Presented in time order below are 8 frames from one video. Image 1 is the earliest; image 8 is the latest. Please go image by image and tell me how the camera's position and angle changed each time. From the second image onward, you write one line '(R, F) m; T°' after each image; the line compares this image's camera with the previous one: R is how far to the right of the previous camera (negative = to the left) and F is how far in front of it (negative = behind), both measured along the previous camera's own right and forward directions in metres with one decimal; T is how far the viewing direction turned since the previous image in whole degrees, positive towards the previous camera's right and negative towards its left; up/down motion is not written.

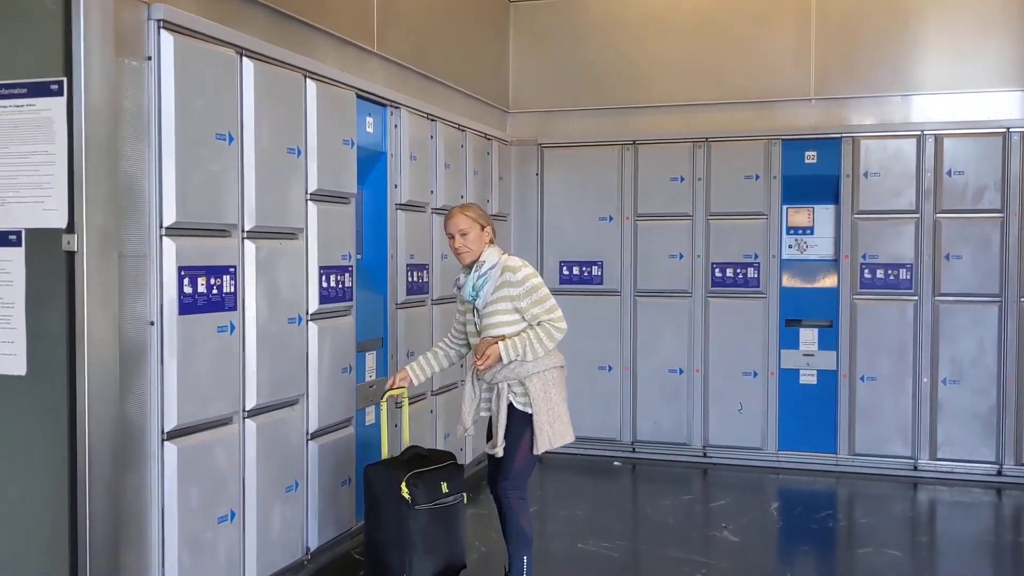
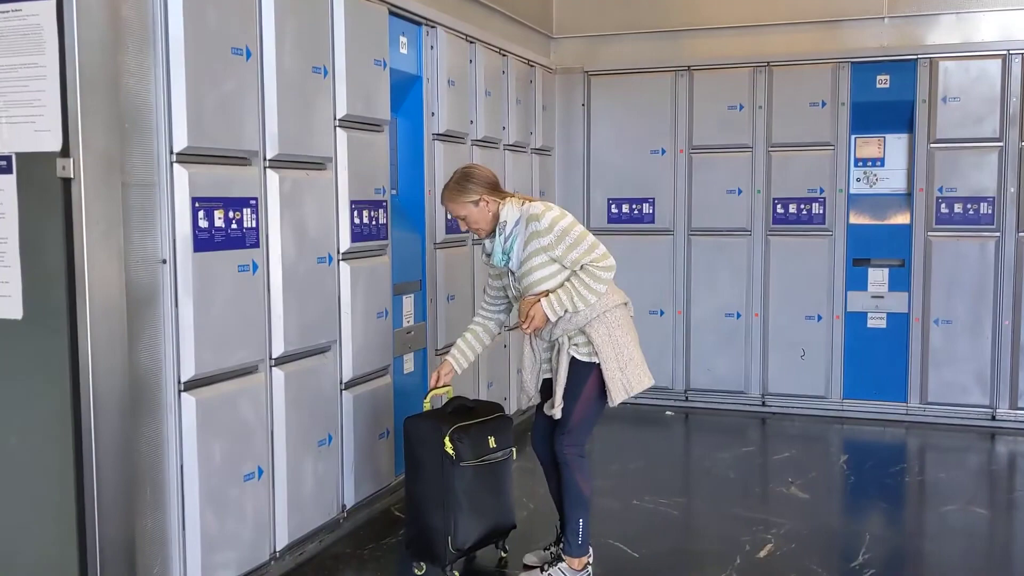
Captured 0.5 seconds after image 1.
(-0.1, +0.4) m; -2°
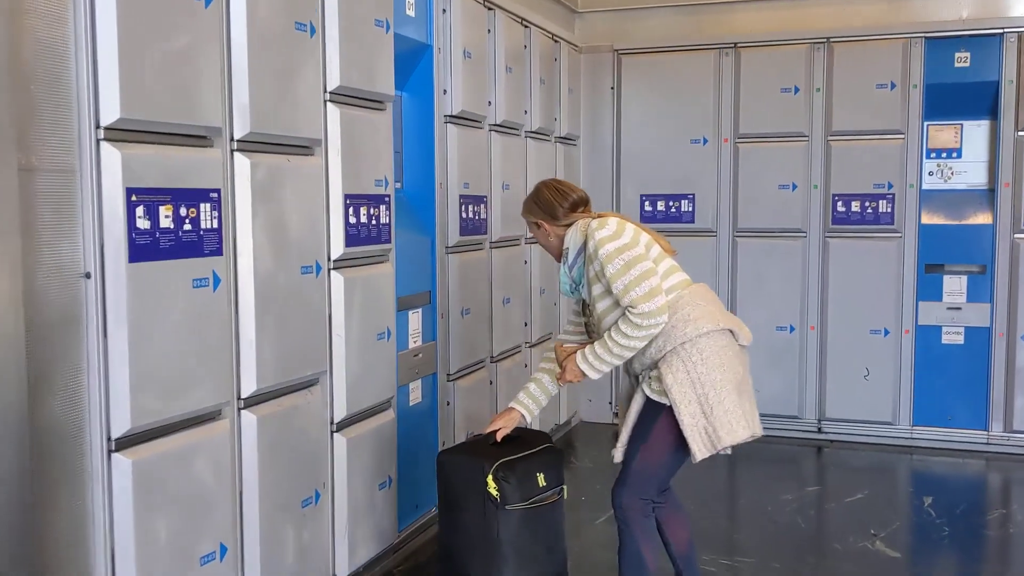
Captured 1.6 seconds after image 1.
(-0.1, +0.8) m; 0°
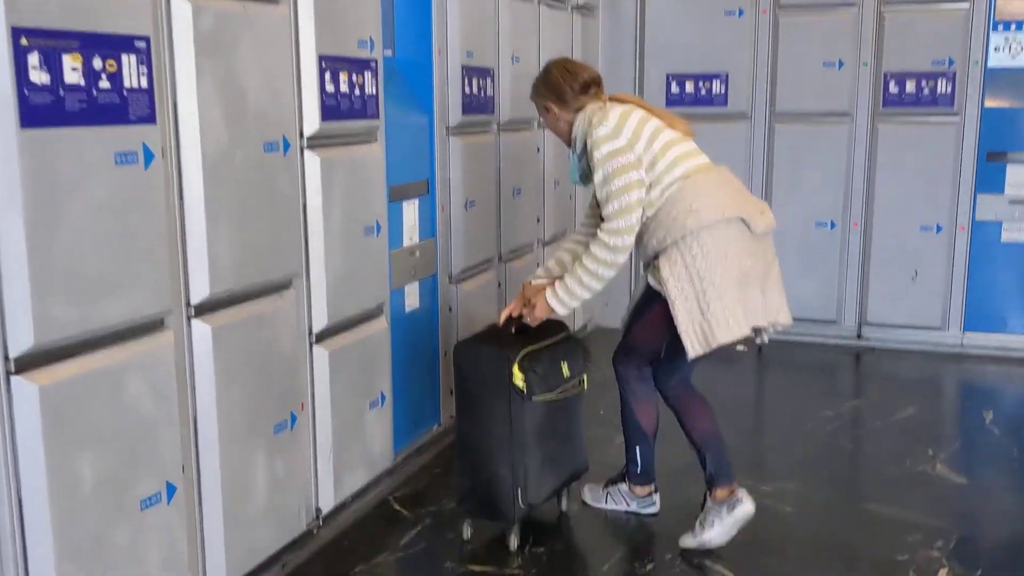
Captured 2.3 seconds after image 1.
(0.0, +0.5) m; 0°
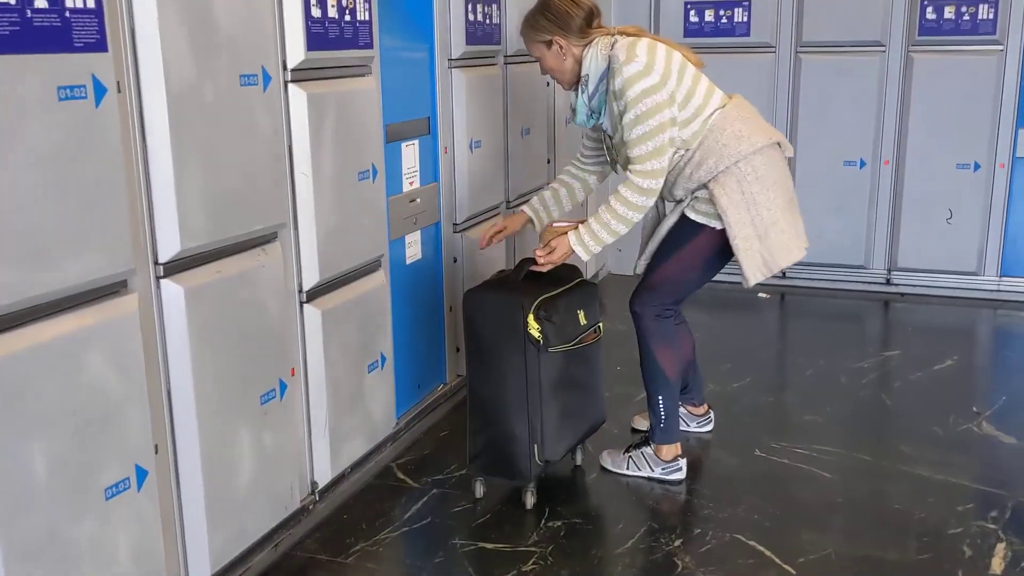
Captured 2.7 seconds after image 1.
(0.0, +0.3) m; 0°
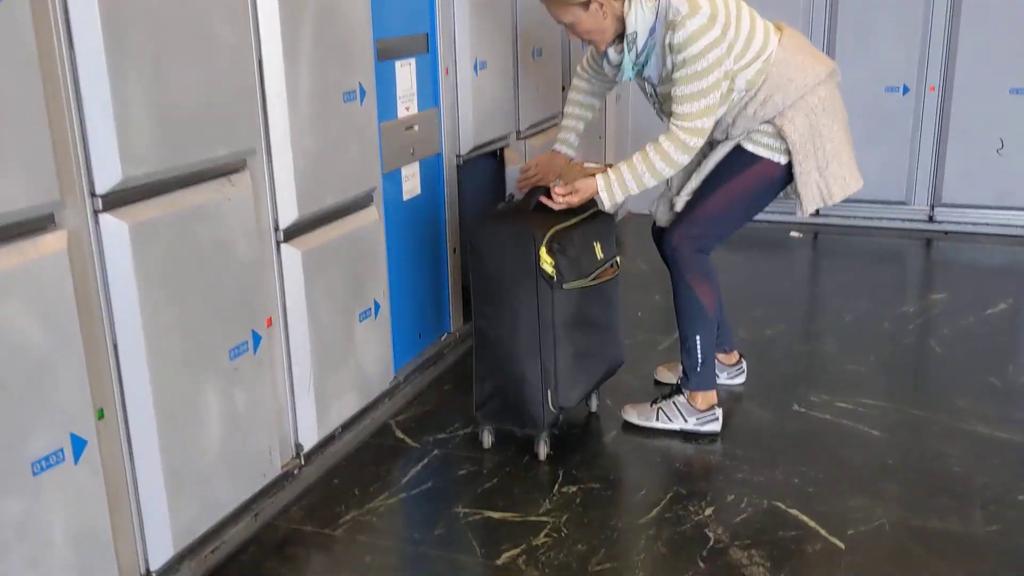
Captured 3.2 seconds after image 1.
(0.0, +0.3) m; -1°
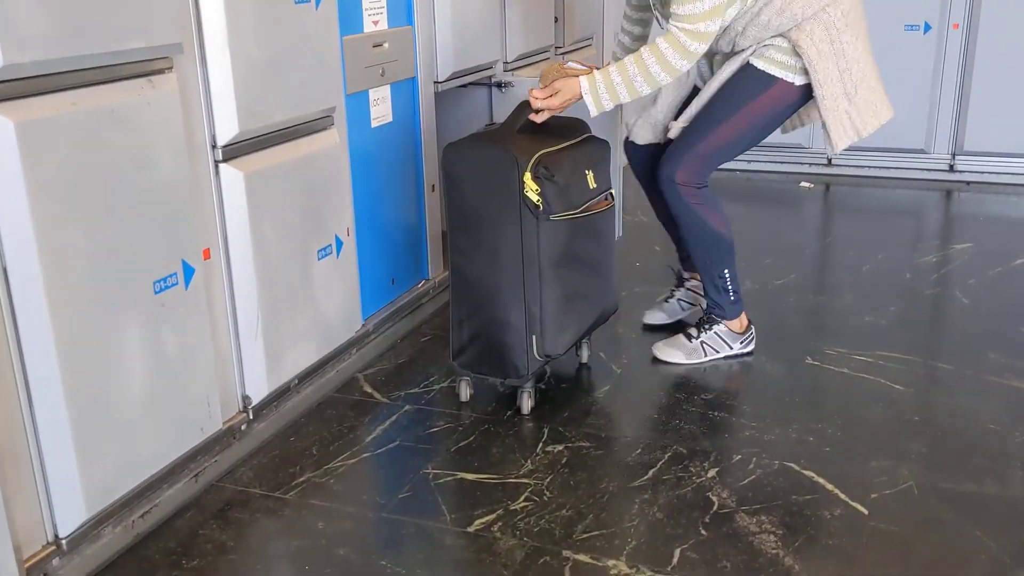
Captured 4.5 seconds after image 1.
(+0.1, +0.3) m; 0°
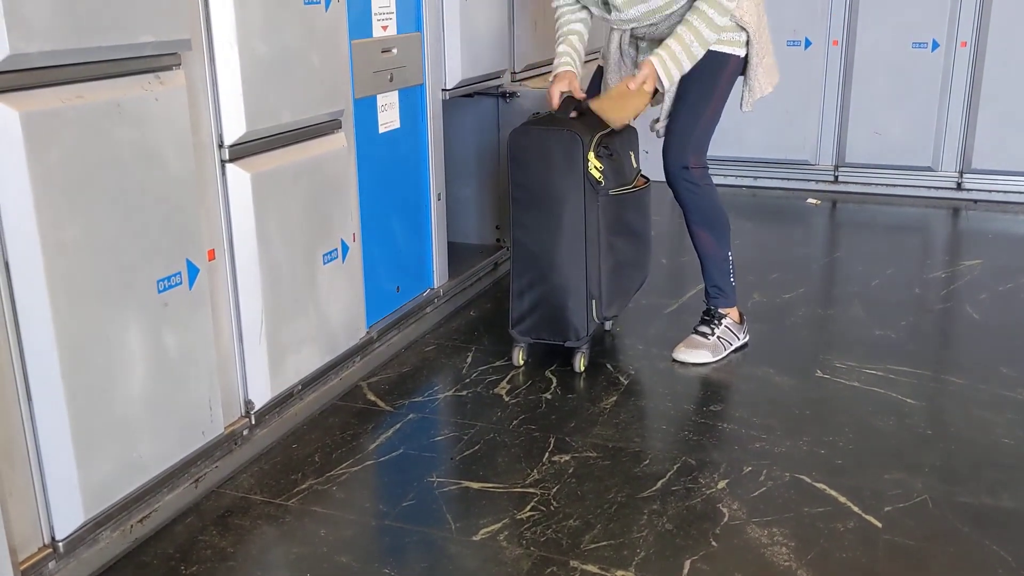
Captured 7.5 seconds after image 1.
(0.0, 0.0) m; 0°
